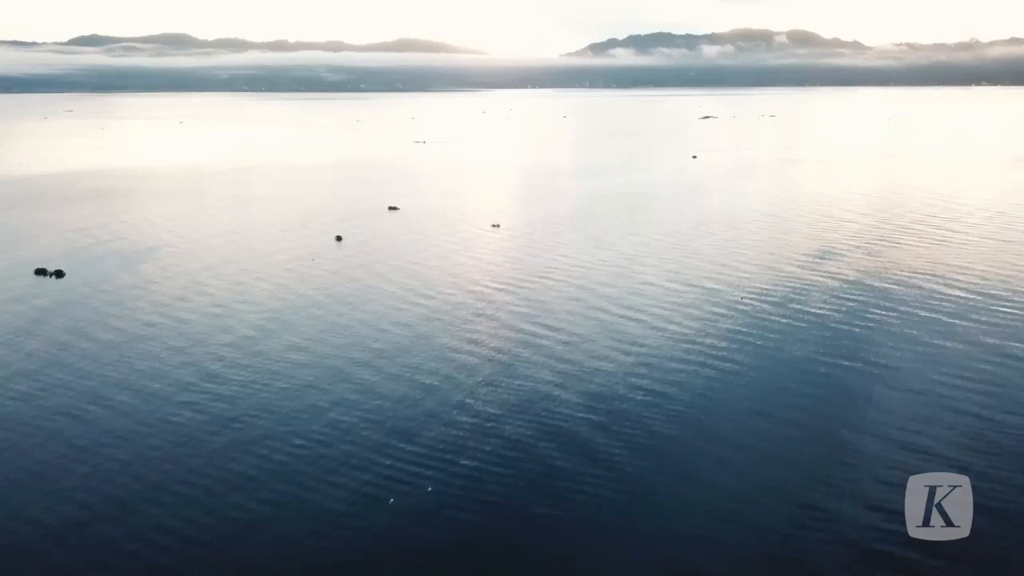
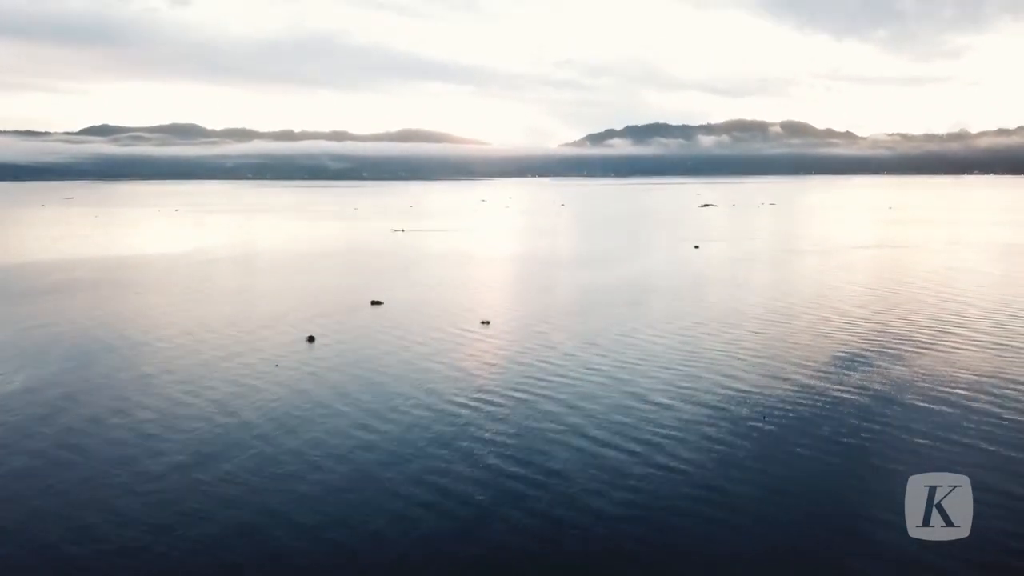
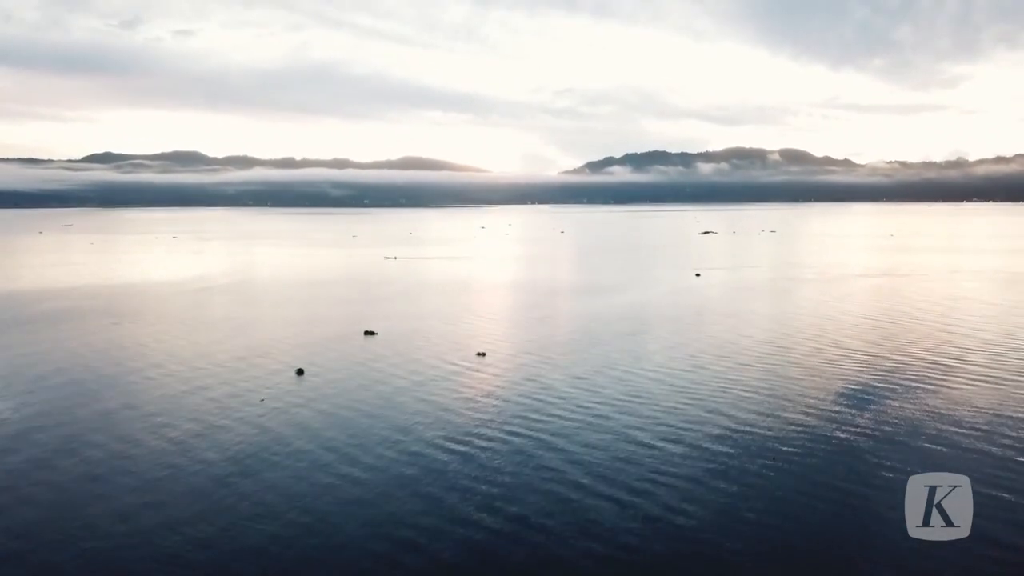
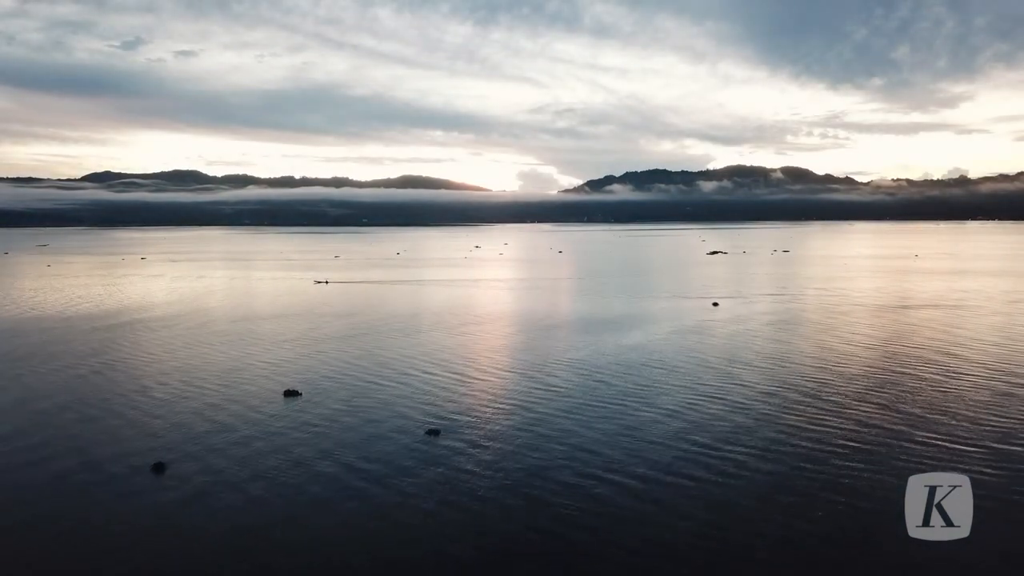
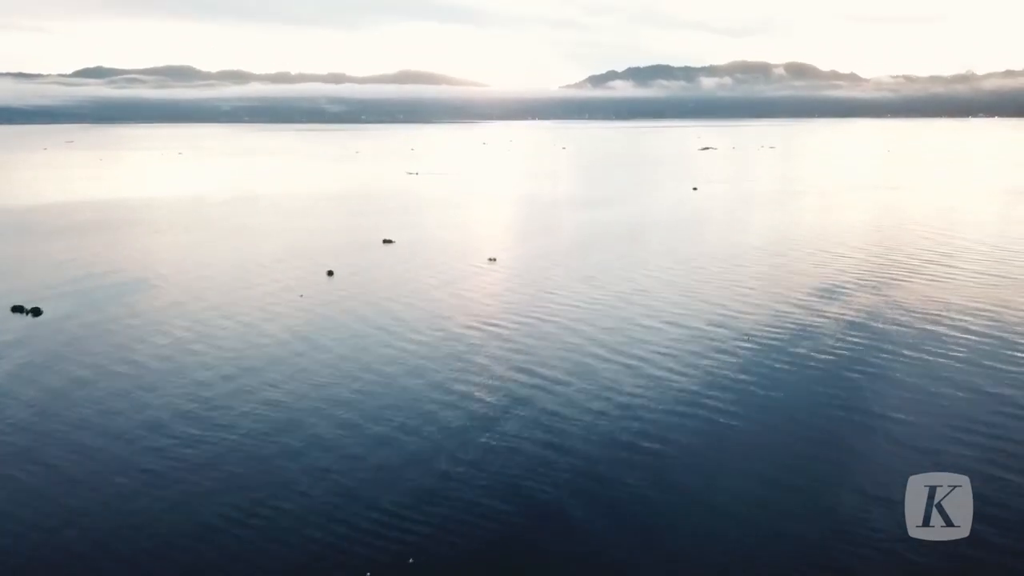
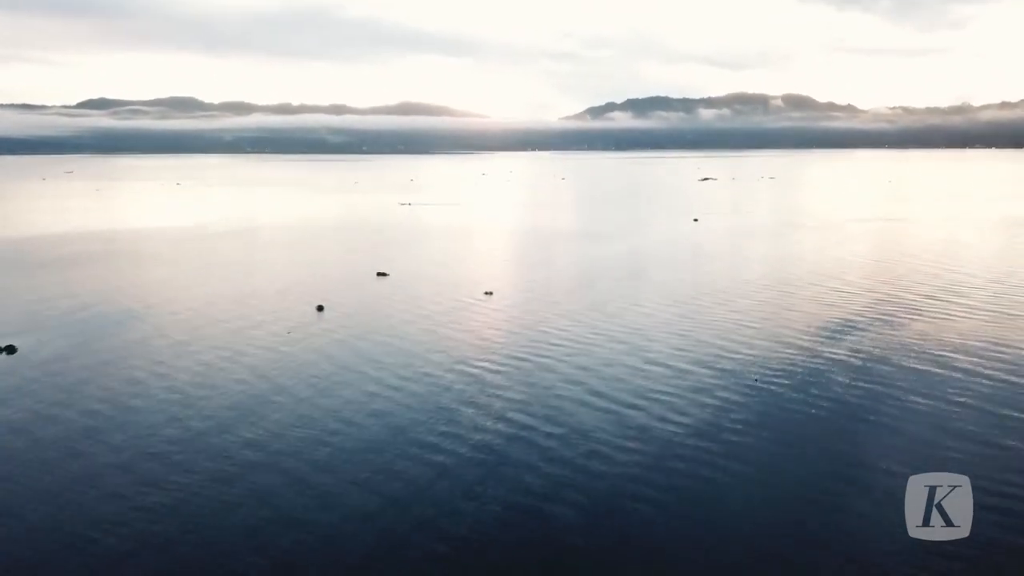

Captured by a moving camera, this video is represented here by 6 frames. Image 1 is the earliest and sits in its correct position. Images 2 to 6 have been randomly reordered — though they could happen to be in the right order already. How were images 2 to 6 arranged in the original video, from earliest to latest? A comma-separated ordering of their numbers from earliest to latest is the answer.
5, 6, 2, 3, 4
